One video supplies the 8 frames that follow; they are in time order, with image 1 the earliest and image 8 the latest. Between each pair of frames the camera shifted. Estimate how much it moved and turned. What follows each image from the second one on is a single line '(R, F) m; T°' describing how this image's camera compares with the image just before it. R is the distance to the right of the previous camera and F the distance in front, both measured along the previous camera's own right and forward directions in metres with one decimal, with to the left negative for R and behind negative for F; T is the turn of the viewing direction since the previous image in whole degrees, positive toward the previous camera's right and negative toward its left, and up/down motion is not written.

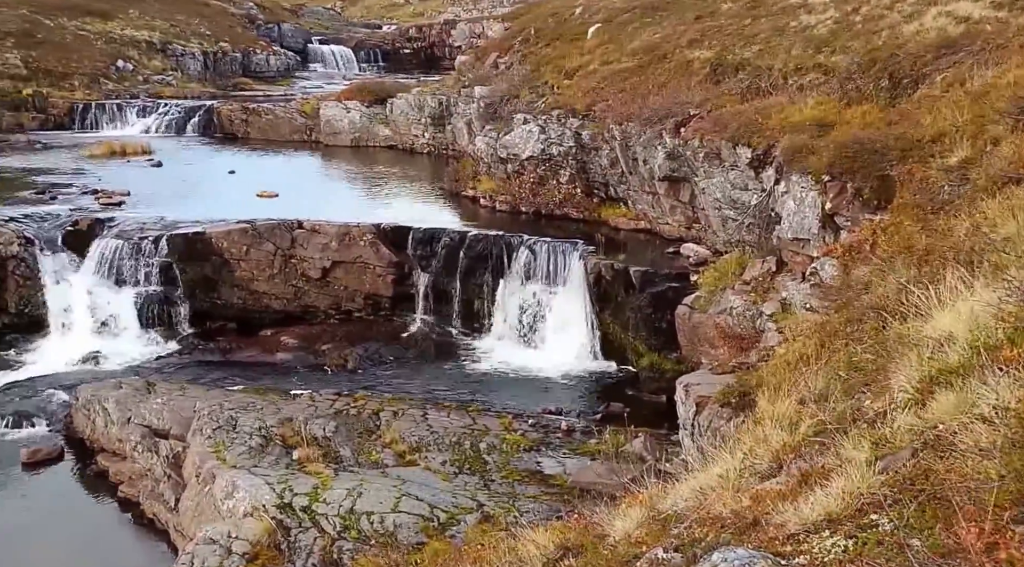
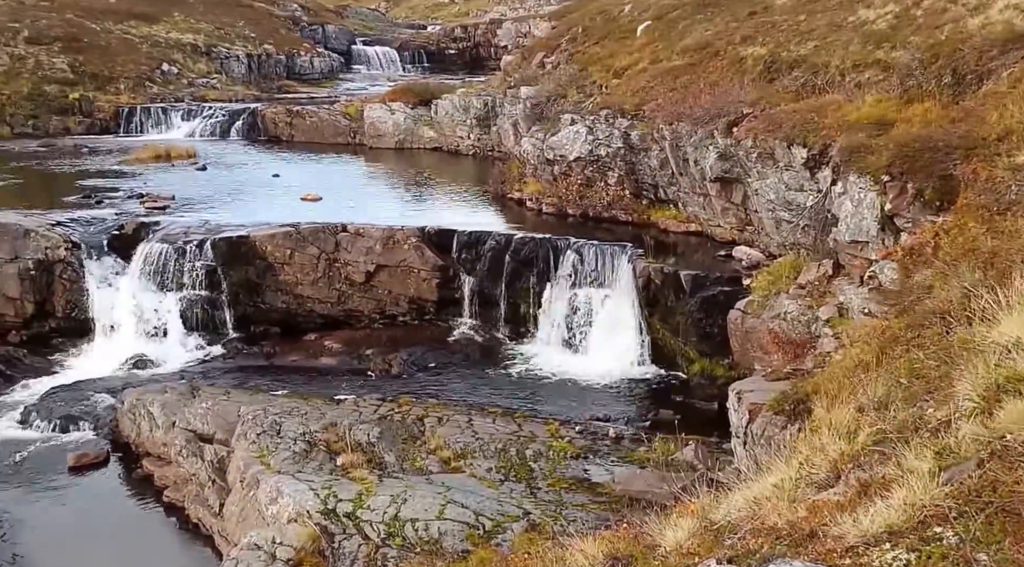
(-0.1, +0.5) m; -2°
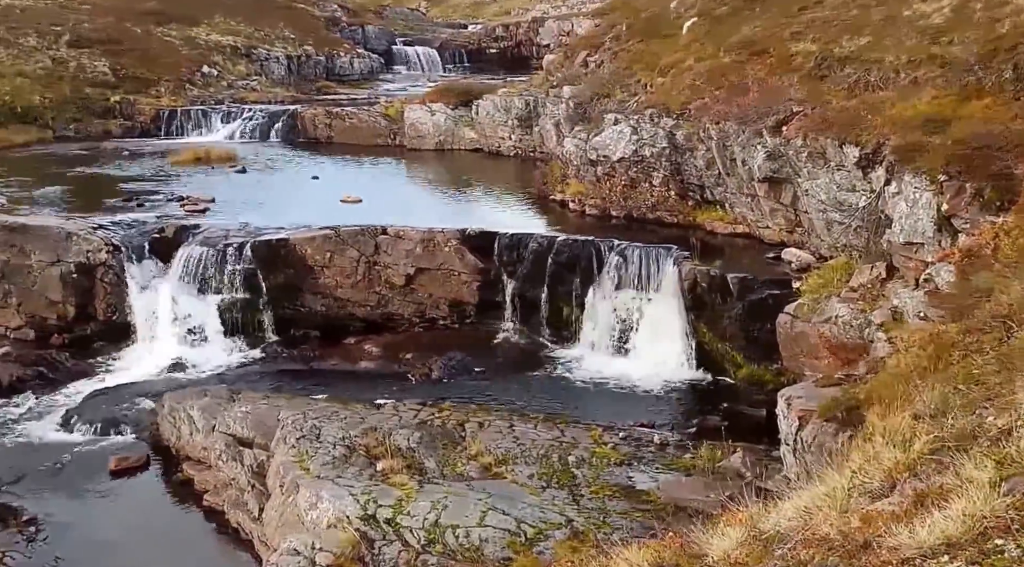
(-0.1, +0.4) m; -2°
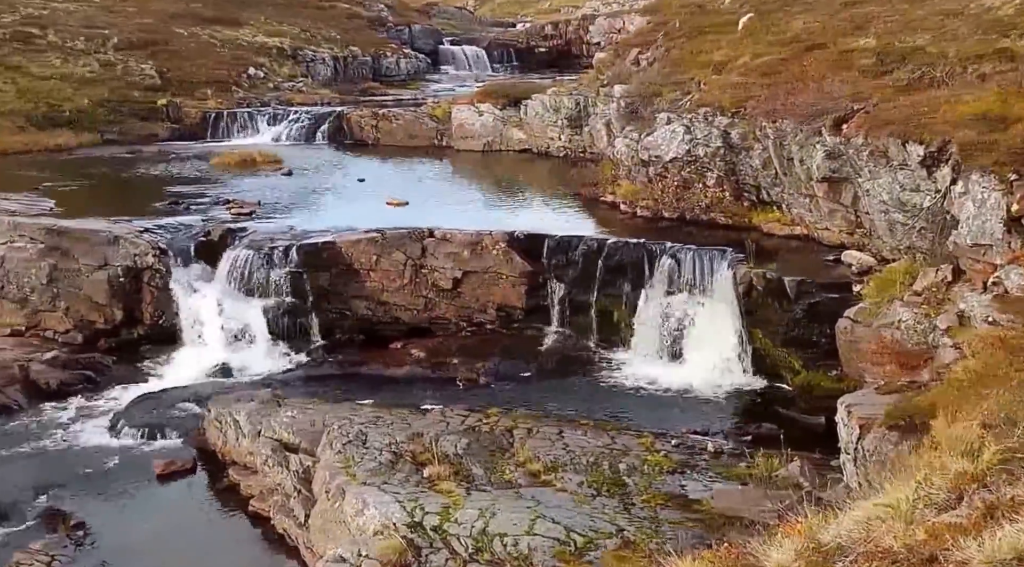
(-0.1, +0.5) m; -2°
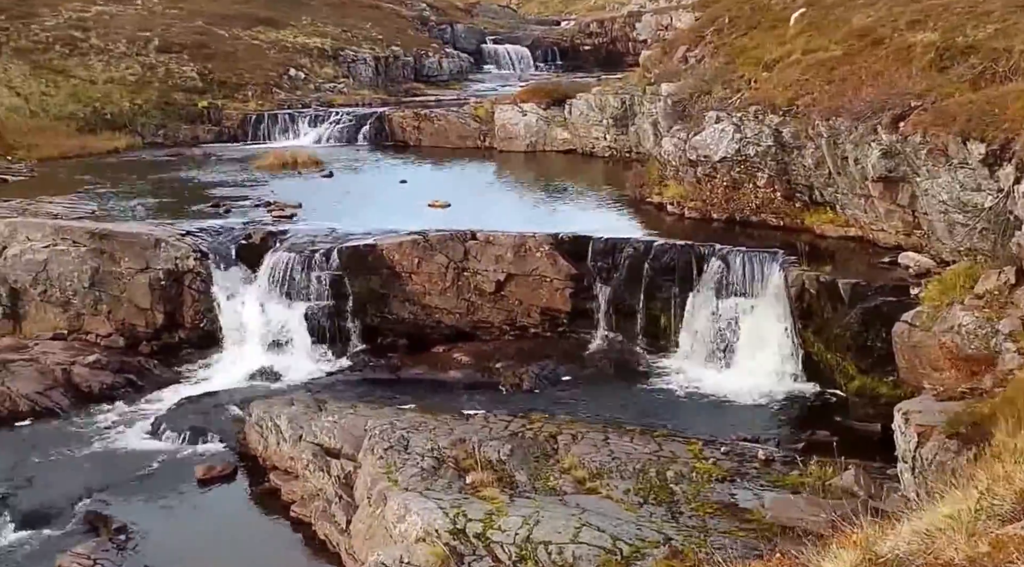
(-0.1, +0.5) m; -2°
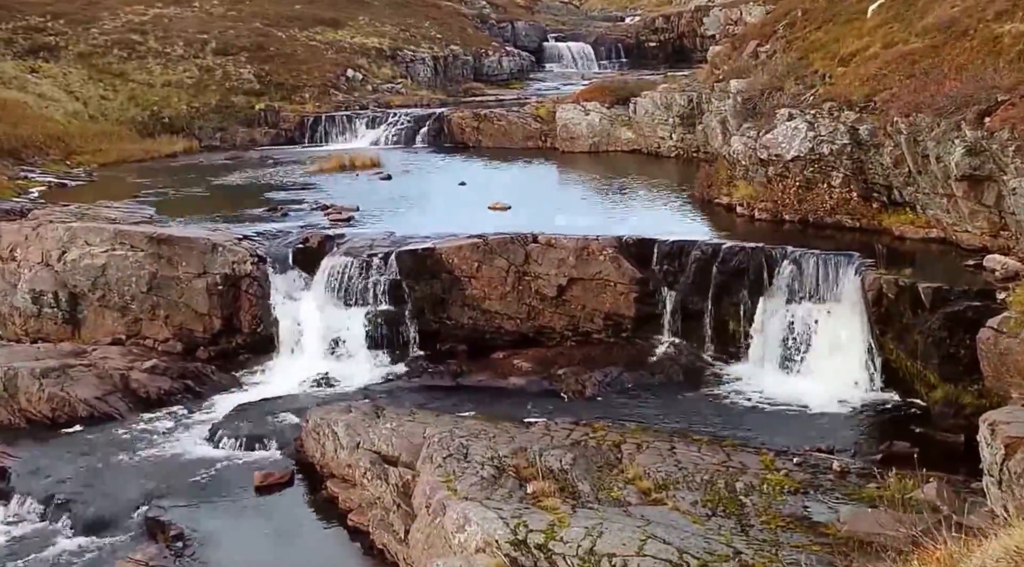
(-0.2, +0.7) m; -3°
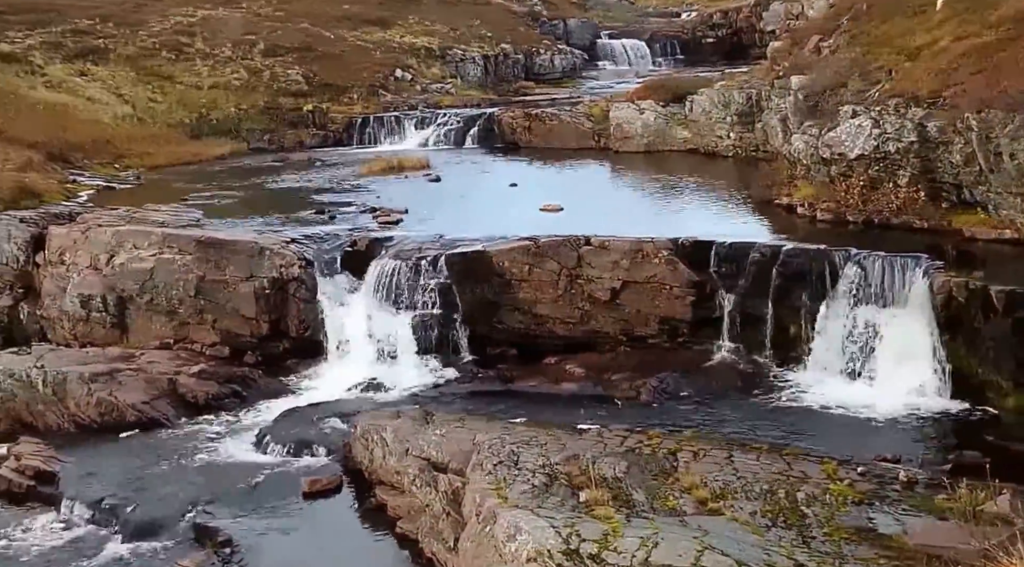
(-0.2, +0.5) m; -2°
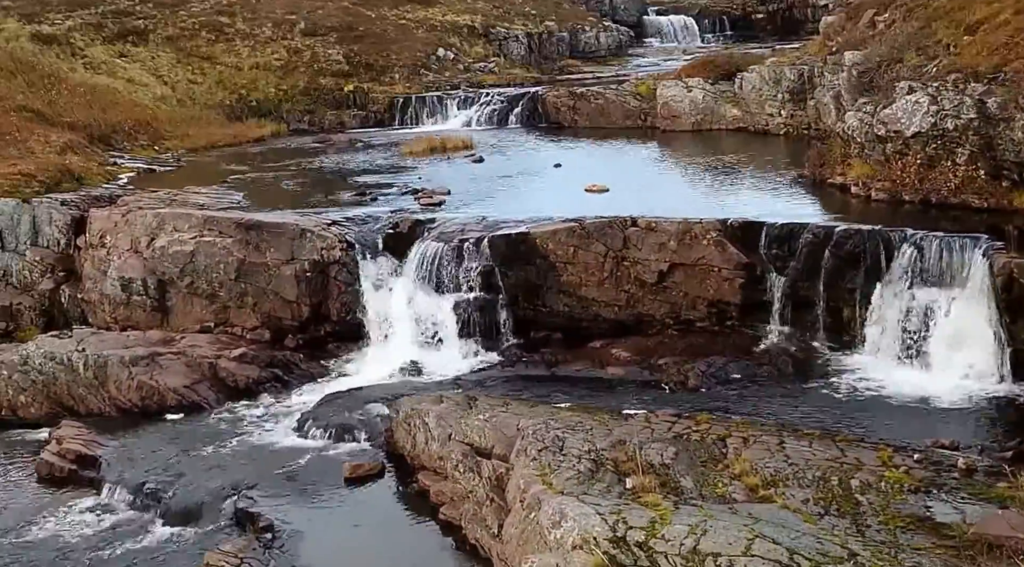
(-0.2, +0.4) m; -2°
